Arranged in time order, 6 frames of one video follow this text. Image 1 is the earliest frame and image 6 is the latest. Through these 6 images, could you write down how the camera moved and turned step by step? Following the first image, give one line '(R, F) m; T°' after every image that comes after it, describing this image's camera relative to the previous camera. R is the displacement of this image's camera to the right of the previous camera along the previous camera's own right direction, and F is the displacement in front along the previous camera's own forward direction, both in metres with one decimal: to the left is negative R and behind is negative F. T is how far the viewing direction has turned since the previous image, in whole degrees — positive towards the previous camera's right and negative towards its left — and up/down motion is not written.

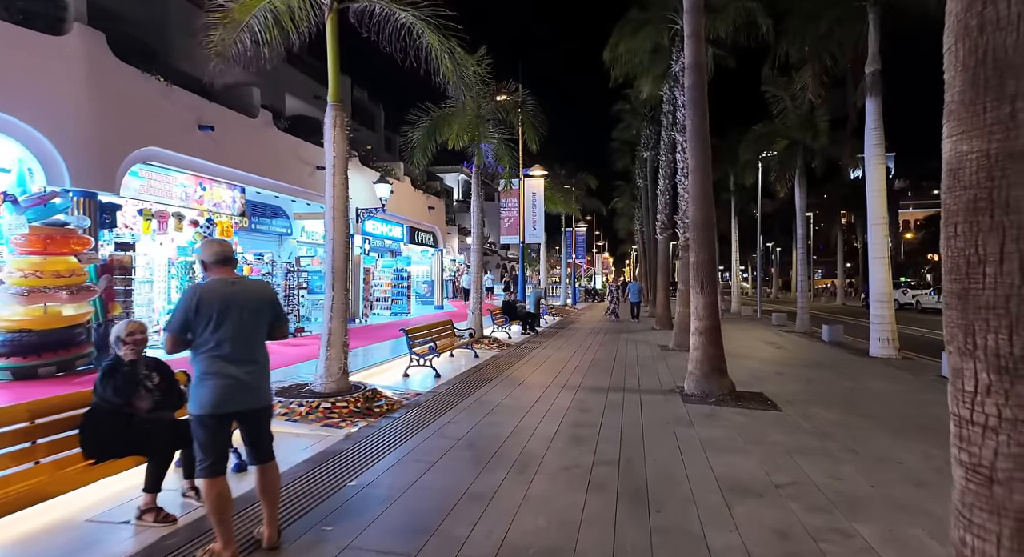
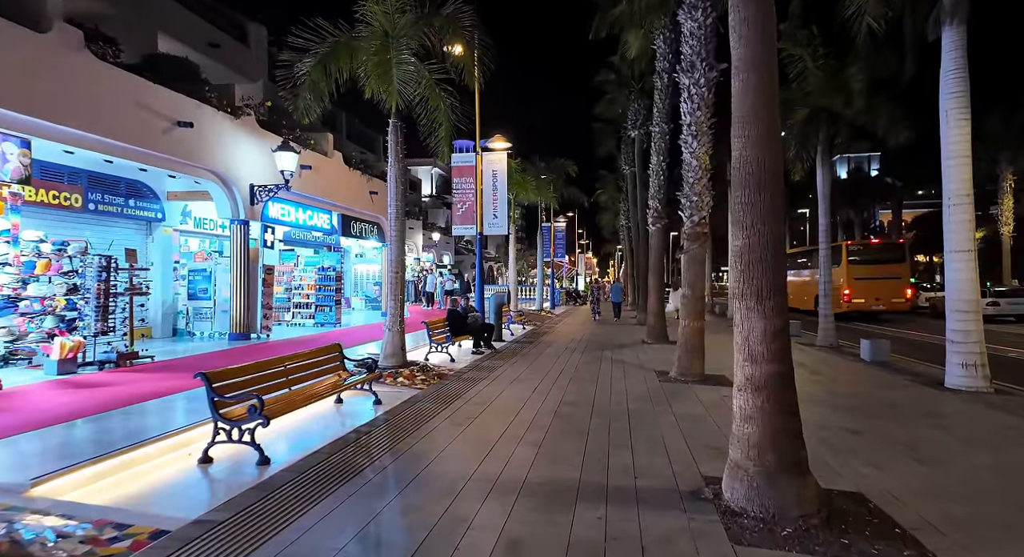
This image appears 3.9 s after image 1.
(+0.9, +4.3) m; +2°
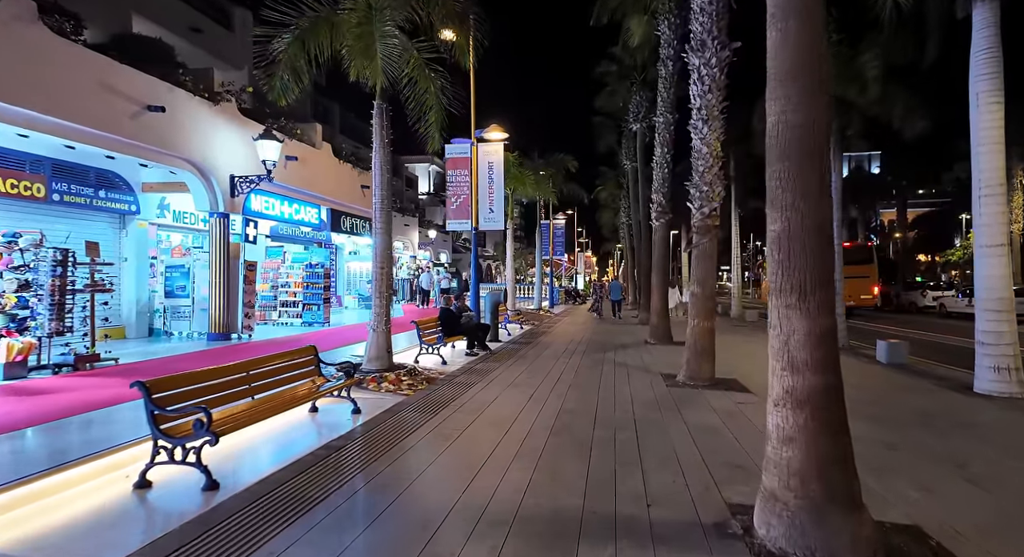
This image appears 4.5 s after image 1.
(+0.1, +0.8) m; 0°
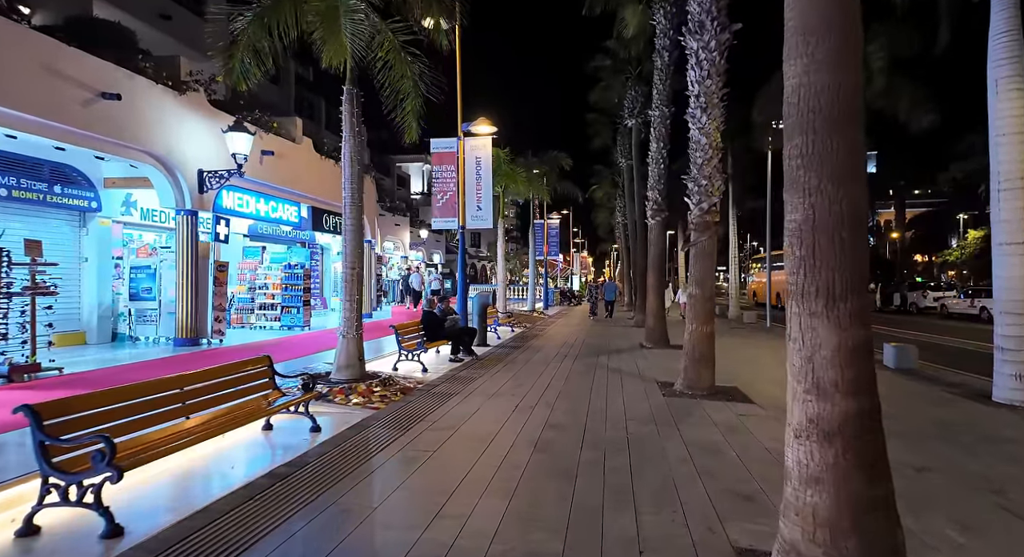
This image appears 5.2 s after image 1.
(+0.2, +0.7) m; 0°
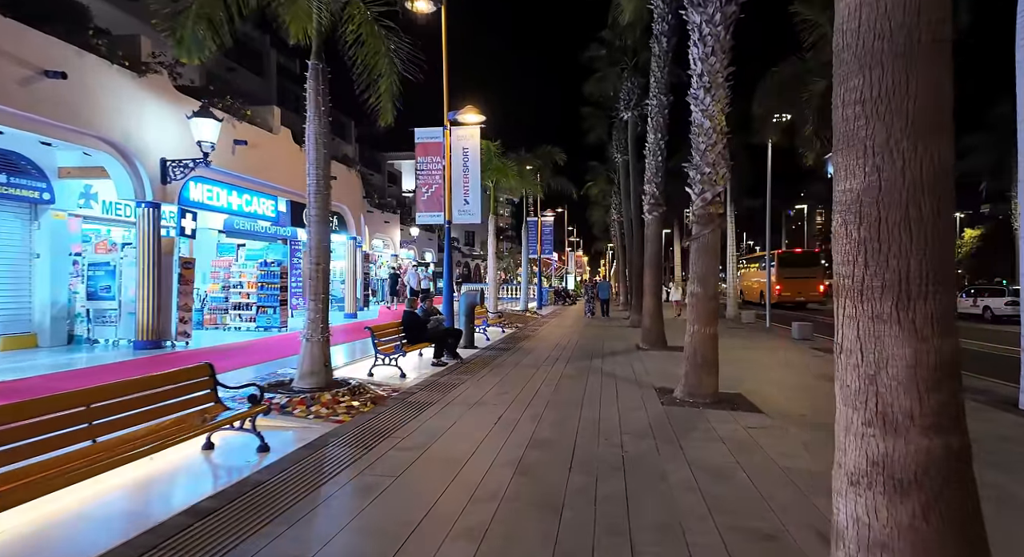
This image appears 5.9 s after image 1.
(+0.2, +0.8) m; 0°
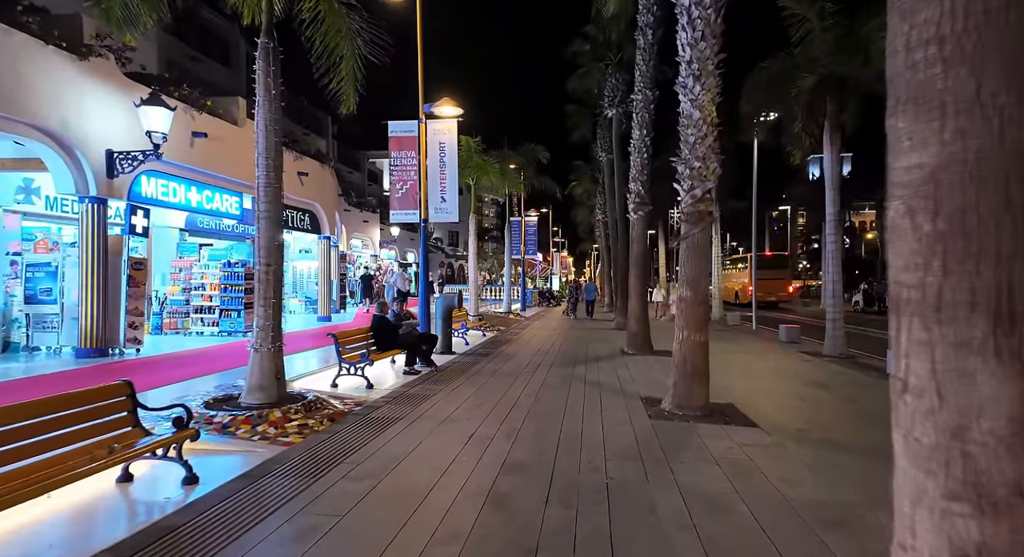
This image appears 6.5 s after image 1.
(+0.2, +0.7) m; +2°
